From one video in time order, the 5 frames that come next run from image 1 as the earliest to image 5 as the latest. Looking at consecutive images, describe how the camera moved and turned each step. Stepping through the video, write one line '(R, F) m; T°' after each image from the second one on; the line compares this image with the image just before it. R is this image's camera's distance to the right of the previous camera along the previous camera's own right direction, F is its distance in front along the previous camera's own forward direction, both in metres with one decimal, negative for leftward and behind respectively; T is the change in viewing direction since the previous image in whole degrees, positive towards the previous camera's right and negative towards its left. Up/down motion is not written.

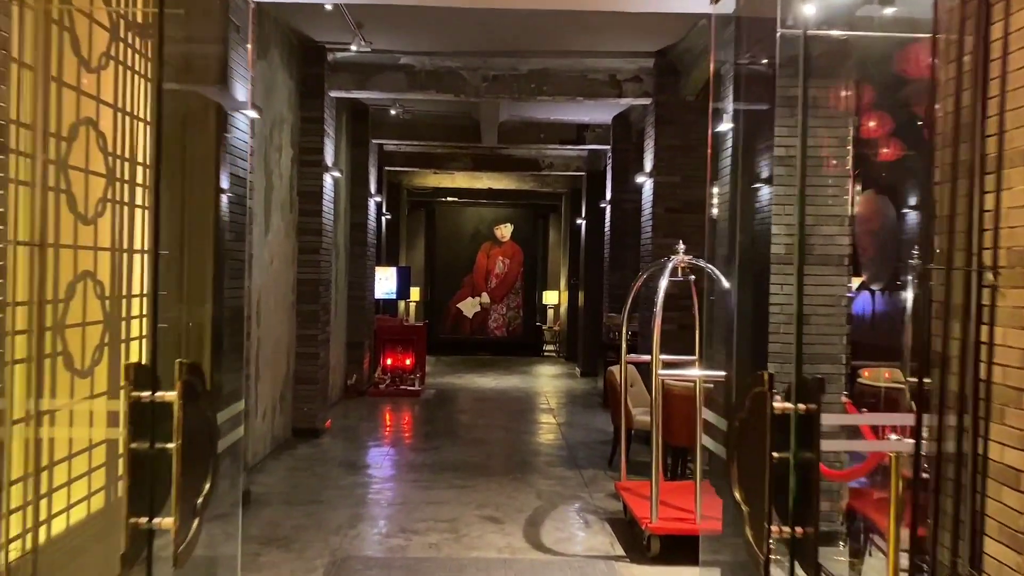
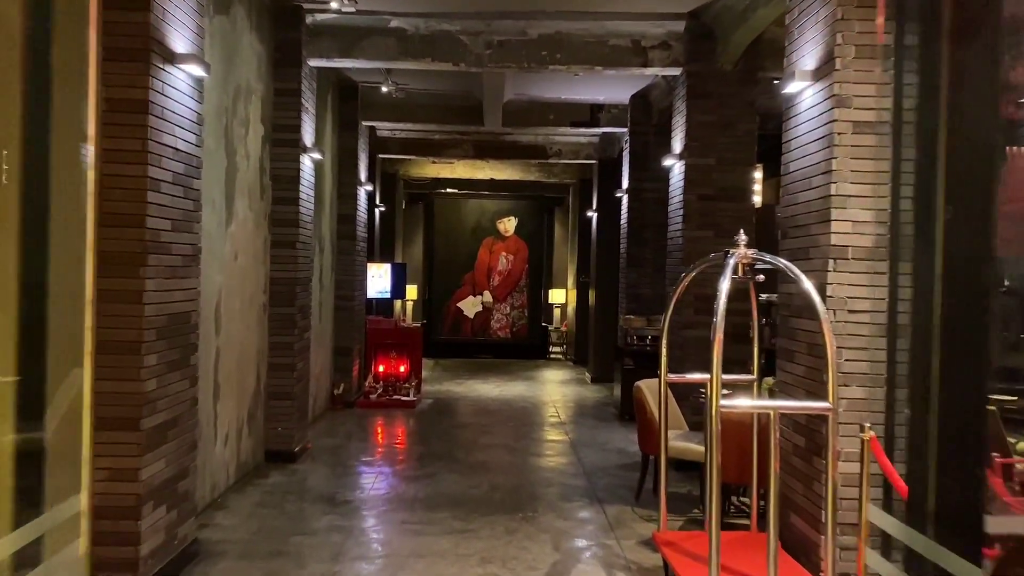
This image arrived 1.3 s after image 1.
(-0.1, +1.0) m; 0°
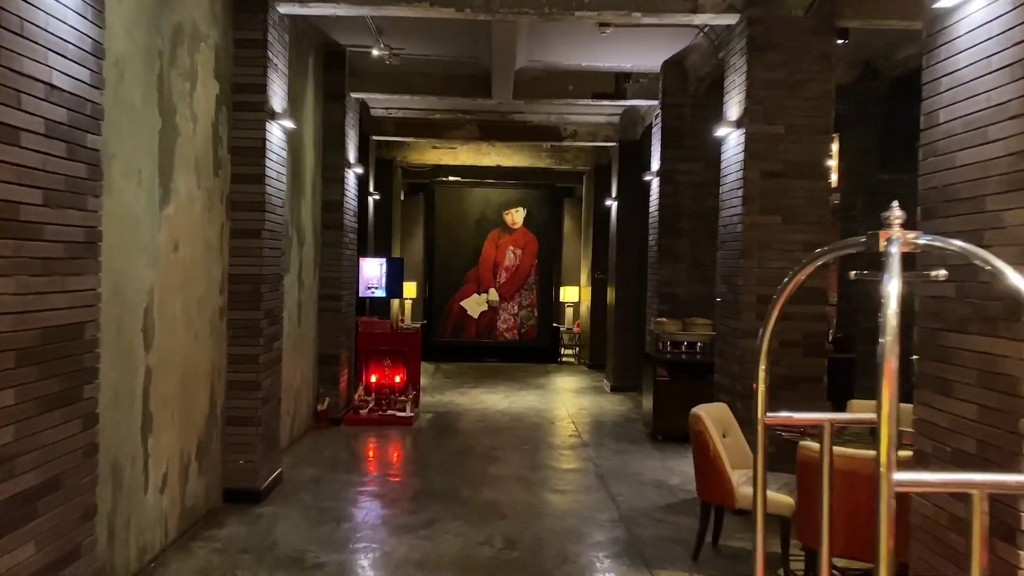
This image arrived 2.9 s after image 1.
(-0.1, +1.2) m; 0°
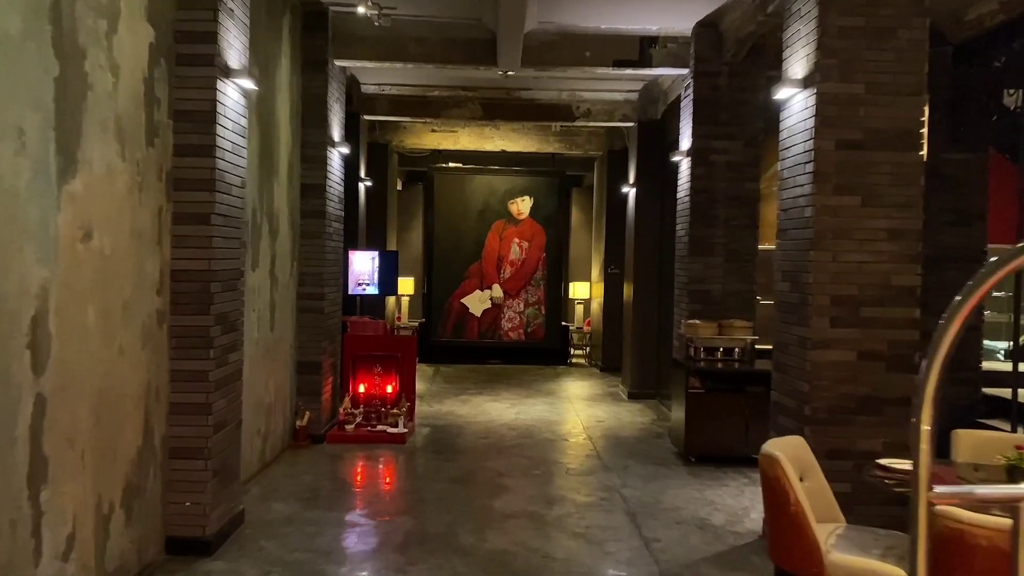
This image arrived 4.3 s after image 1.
(-0.1, +1.0) m; 0°
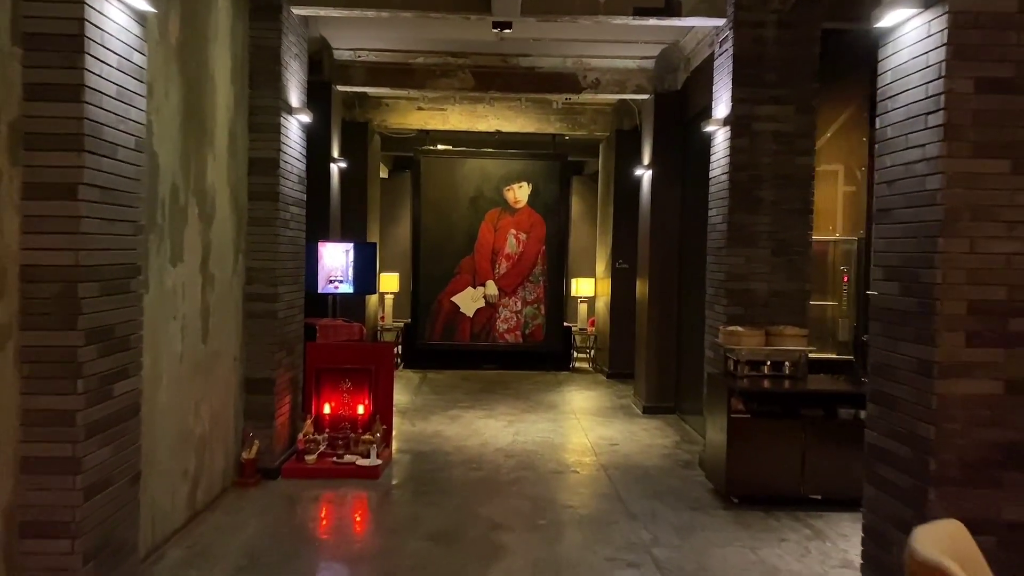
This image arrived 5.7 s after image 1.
(0.0, +1.2) m; 0°
